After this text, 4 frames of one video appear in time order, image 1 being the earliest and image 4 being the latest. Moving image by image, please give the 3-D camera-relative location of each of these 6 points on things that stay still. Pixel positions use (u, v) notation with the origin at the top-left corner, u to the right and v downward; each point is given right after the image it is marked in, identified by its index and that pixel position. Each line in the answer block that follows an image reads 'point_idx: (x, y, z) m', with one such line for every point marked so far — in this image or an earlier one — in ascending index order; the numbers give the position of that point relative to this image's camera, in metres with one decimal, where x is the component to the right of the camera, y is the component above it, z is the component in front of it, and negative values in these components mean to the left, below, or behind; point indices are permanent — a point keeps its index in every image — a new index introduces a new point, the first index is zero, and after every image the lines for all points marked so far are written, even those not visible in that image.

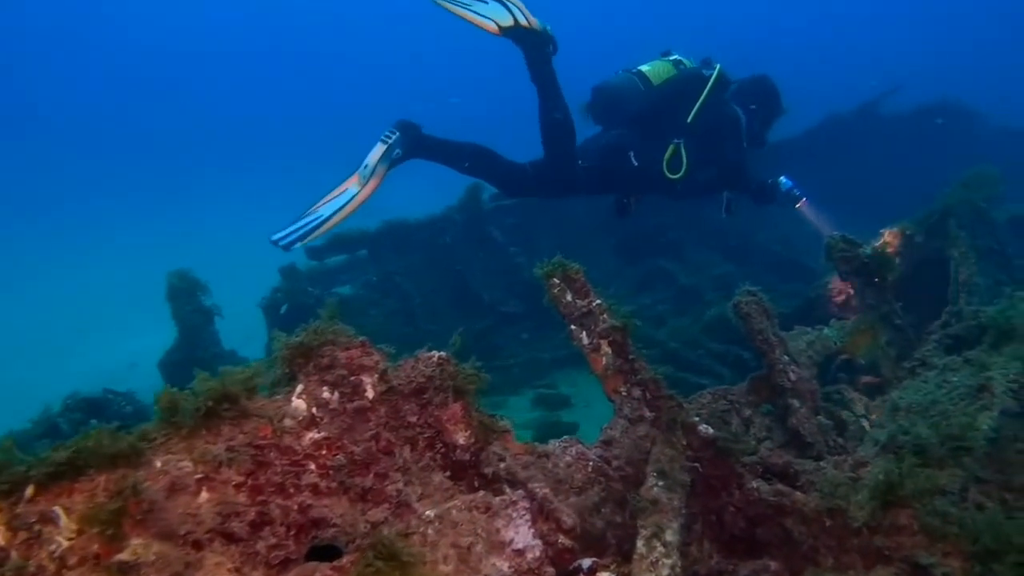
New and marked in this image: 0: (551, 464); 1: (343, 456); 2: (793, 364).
0: (+0.2, -1.0, +3.8) m
1: (-0.7, -0.7, +3.0) m
2: (+2.1, -0.6, +5.0) m
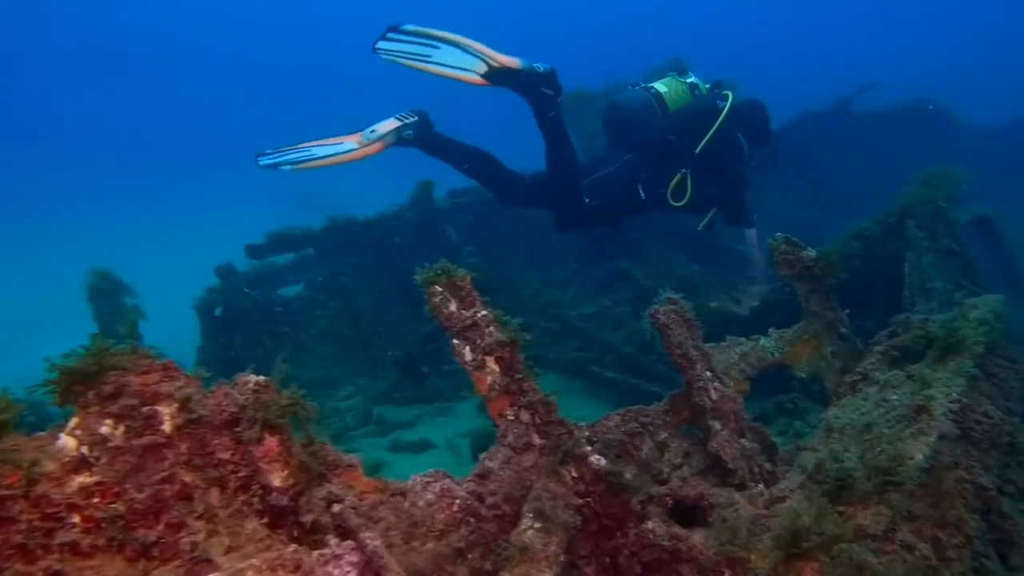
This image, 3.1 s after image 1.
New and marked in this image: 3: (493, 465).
0: (-0.5, -1.0, +3.2) m
1: (-1.4, -0.8, +2.4) m
2: (+1.3, -0.6, +4.5) m
3: (-0.1, -1.0, +3.7) m
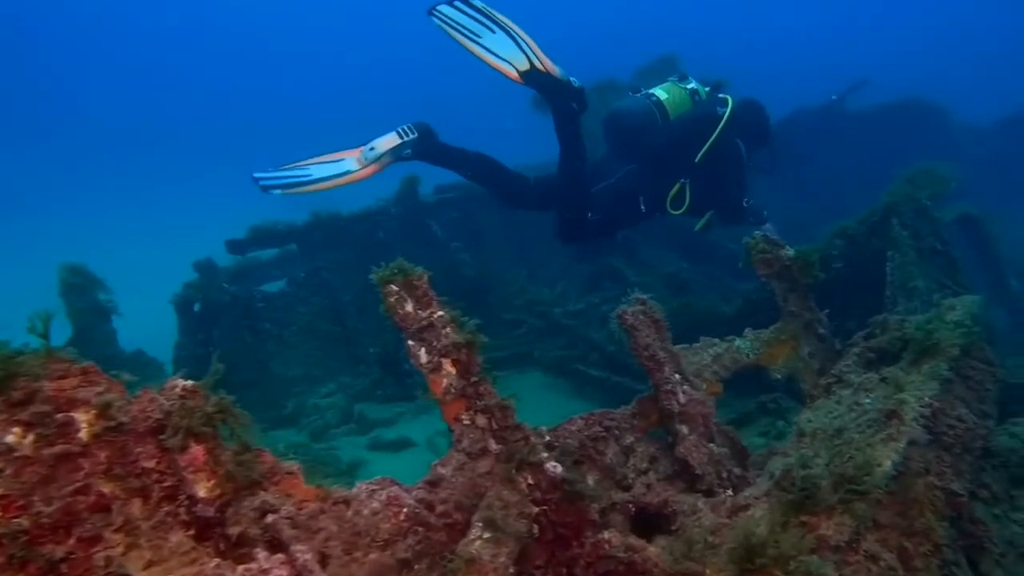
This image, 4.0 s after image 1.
0: (-0.7, -1.0, +3.1) m
1: (-1.7, -0.8, +2.3) m
2: (+1.1, -0.6, +4.3) m
3: (-0.3, -1.0, +3.5) m
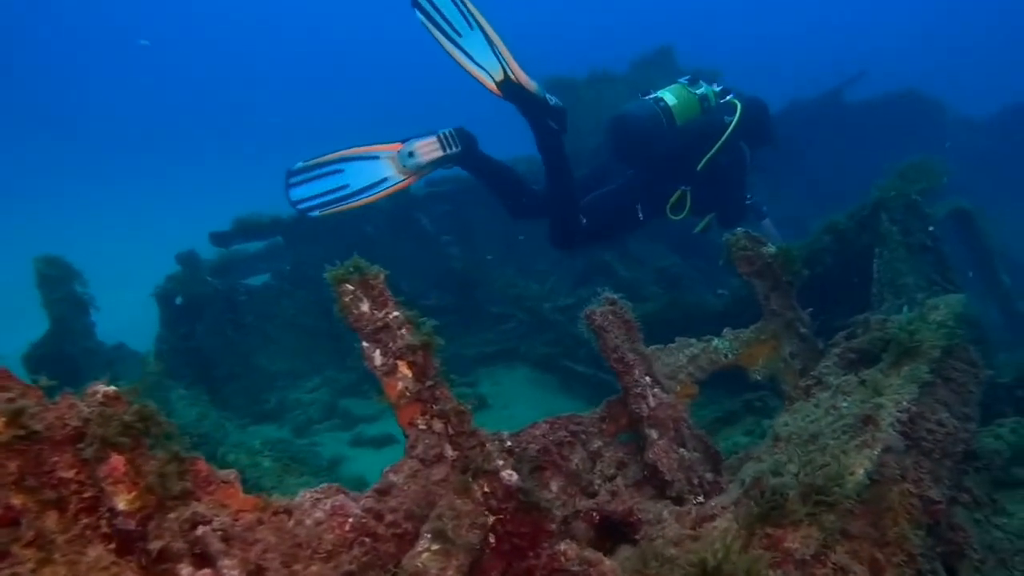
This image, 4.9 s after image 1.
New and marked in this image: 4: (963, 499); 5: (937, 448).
0: (-1.0, -1.0, +3.0) m
1: (-1.9, -0.8, +2.2) m
2: (+0.9, -0.6, +4.2) m
3: (-0.6, -1.0, +3.4) m
4: (+3.1, -1.5, +4.6) m
5: (+2.5, -1.0, +4.0) m
